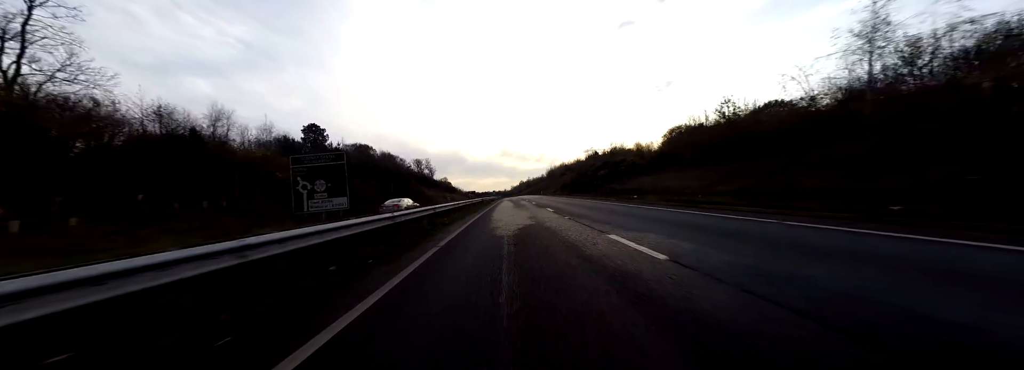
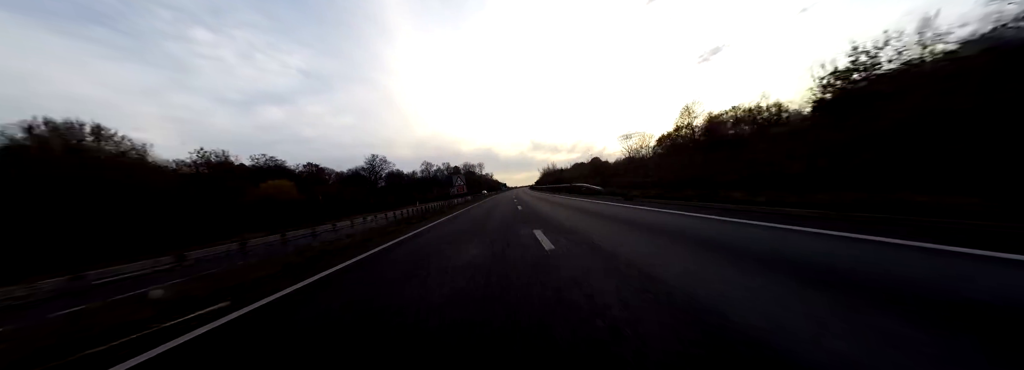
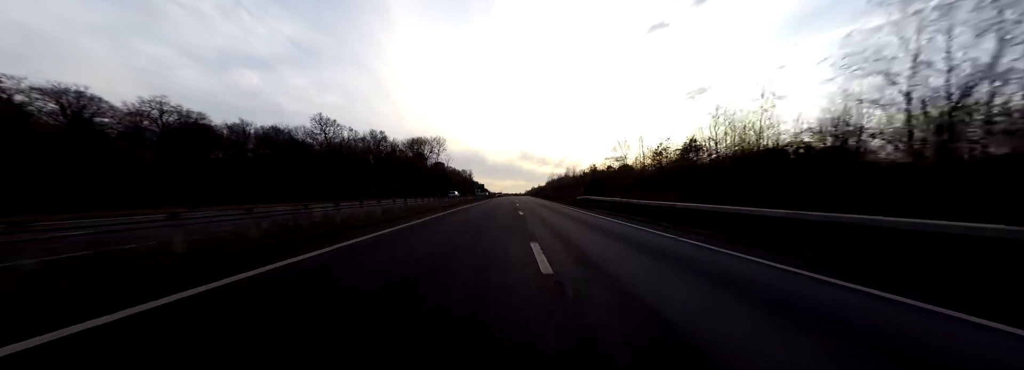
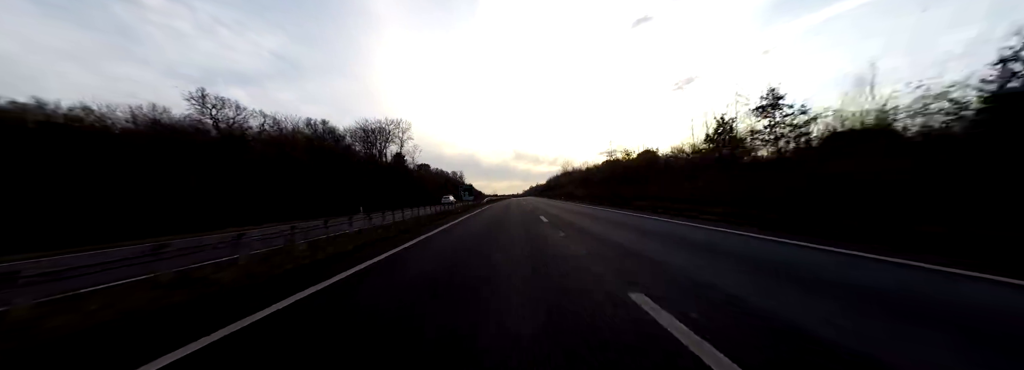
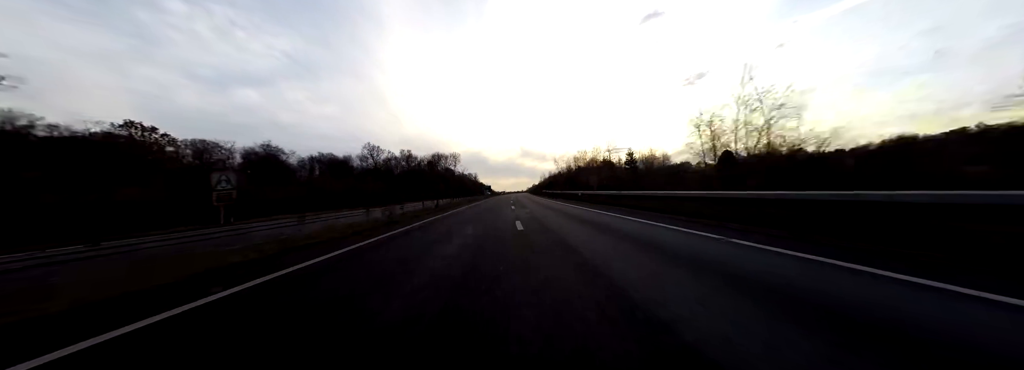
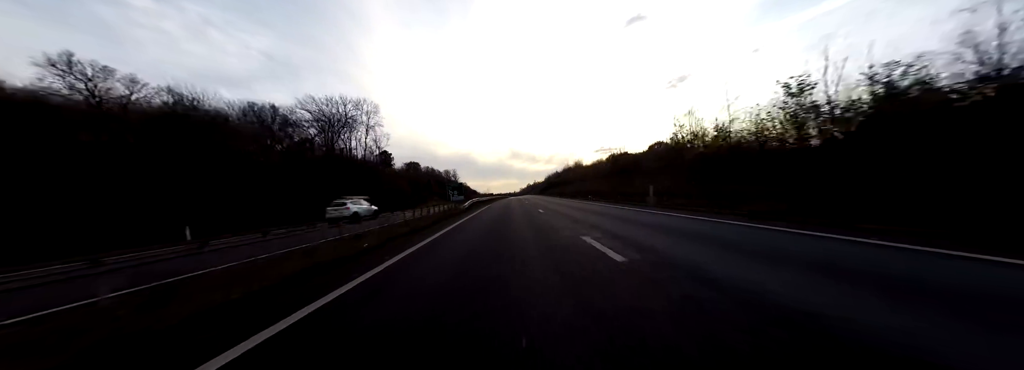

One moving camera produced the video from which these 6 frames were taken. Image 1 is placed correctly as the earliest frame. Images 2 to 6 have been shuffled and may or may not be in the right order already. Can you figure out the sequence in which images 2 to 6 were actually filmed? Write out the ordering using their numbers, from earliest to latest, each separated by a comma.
6, 4, 3, 5, 2
